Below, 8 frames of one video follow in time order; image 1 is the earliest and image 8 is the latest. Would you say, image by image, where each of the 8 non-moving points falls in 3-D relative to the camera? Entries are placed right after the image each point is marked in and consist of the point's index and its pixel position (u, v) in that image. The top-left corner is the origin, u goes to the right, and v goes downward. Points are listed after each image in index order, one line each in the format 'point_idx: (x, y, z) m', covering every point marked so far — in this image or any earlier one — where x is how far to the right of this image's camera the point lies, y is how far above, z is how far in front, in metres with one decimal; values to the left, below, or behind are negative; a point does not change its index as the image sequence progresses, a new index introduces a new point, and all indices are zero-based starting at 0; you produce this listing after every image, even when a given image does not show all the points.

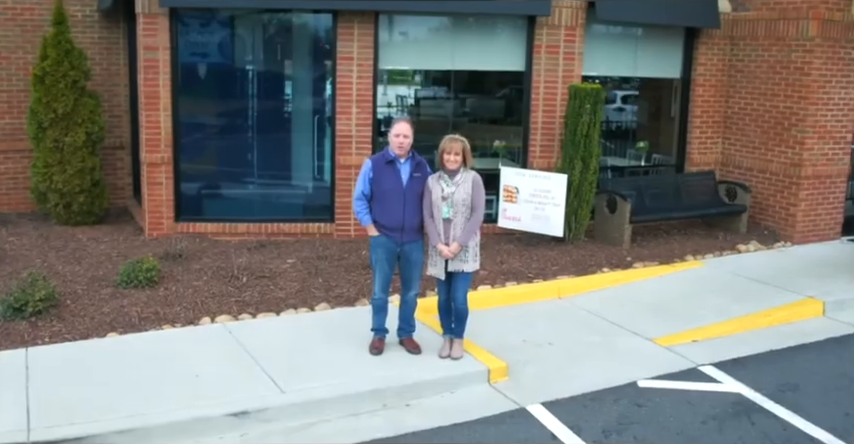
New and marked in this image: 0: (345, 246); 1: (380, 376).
0: (-0.9, -0.3, +8.4) m
1: (-0.3, -1.1, +5.3) m
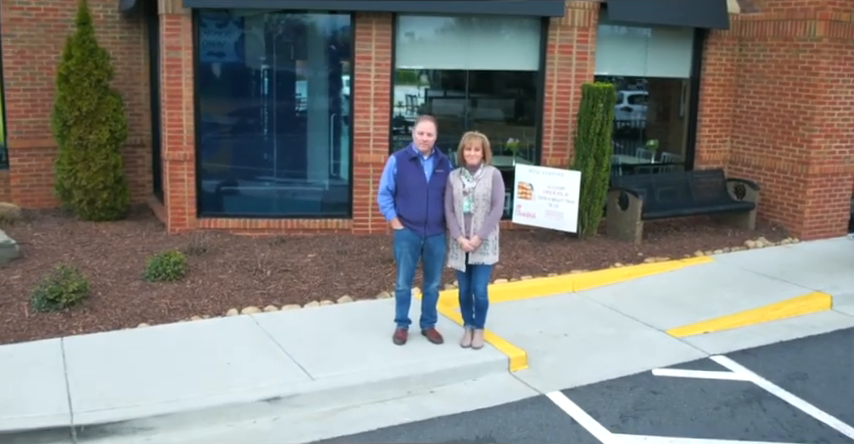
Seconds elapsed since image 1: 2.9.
0: (-0.7, -0.3, +8.6) m
1: (-0.2, -1.1, +5.5) m
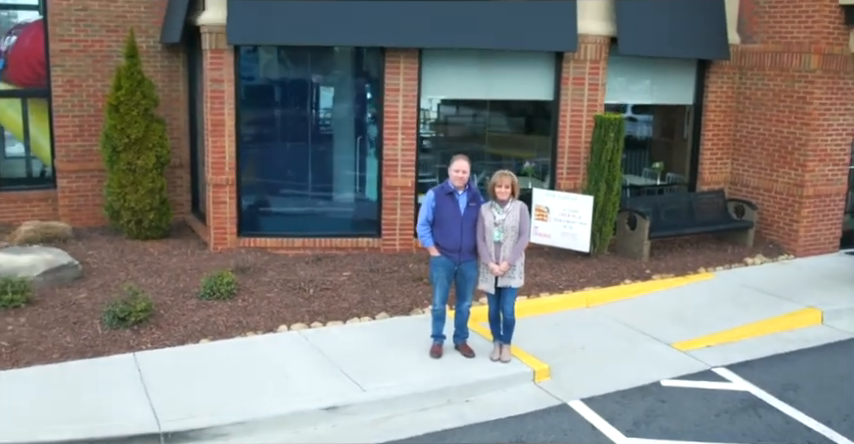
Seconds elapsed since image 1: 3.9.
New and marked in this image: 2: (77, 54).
0: (-0.4, -0.5, +9.3) m
1: (+0.1, -1.3, +6.2) m
2: (-4.9, +2.4, +10.3) m
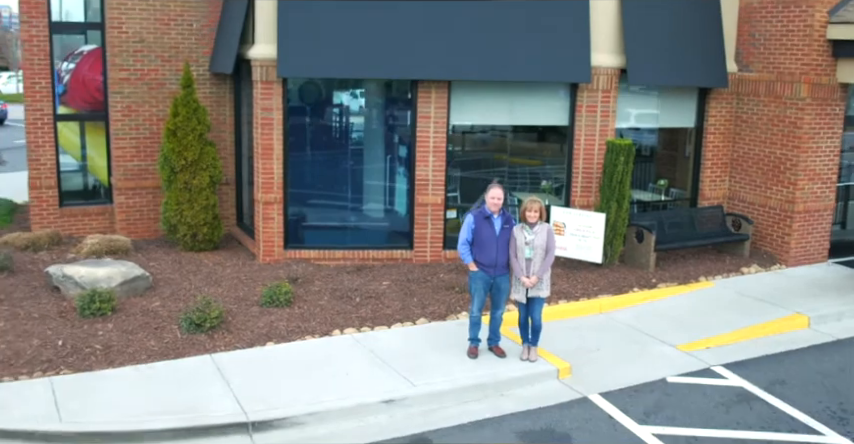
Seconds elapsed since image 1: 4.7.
0: (0.0, -0.7, +10.4) m
1: (+0.5, -1.5, +7.2) m
2: (-4.5, +2.2, +11.3) m
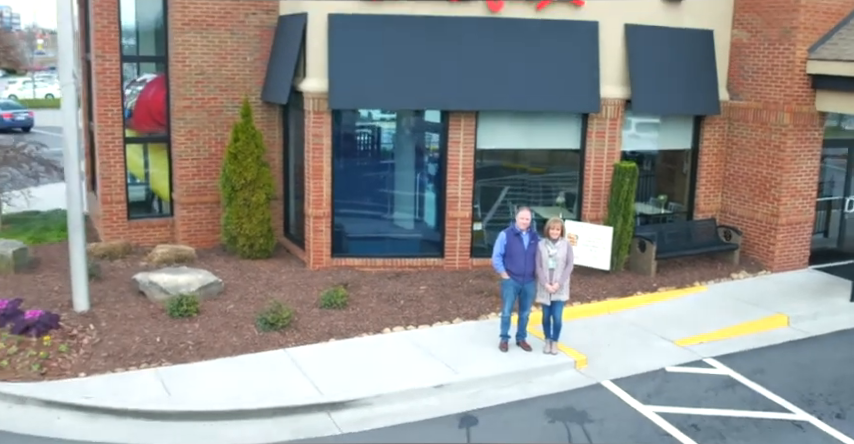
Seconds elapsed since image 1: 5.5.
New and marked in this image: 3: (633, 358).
0: (+0.5, -0.9, +11.9) m
1: (+1.0, -1.7, +8.7) m
2: (-4.1, +2.0, +12.8) m
3: (+2.6, -1.7, +9.1) m
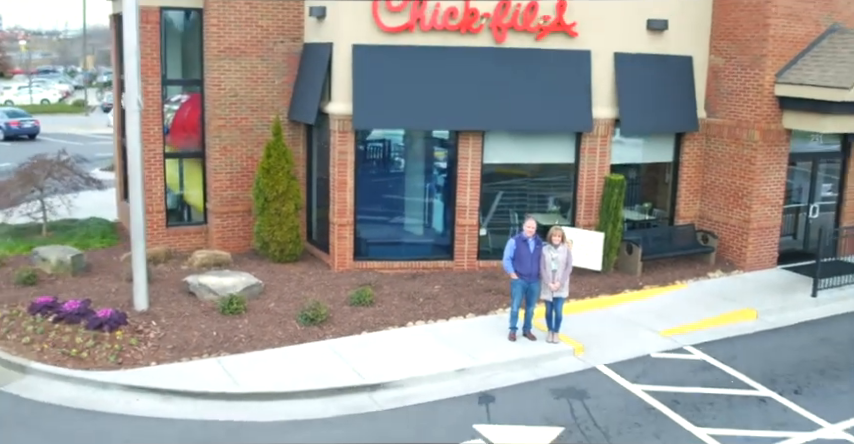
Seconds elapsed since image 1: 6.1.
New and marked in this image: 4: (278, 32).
0: (+0.7, -1.0, +13.3) m
1: (+1.3, -1.8, +10.2) m
2: (-3.9, +1.8, +14.2) m
3: (+2.9, -1.8, +10.6) m
4: (-2.9, +3.7, +14.3) m
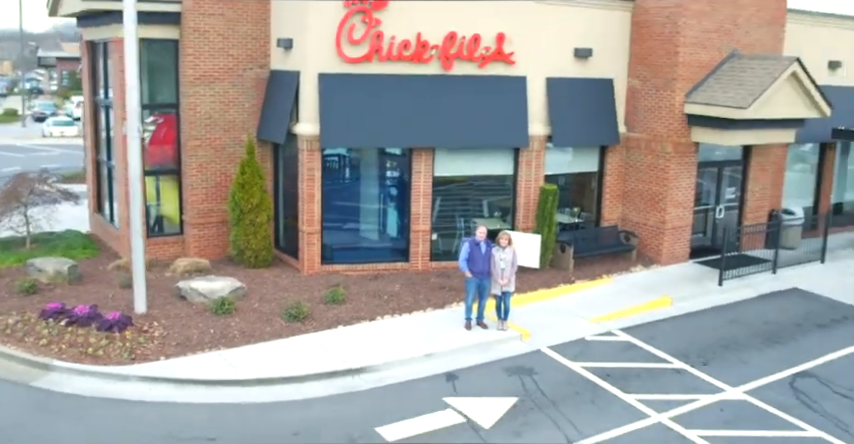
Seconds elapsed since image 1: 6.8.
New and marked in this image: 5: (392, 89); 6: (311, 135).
0: (-0.1, -1.1, +15.2) m
1: (+0.8, -1.9, +12.1) m
2: (-4.8, +1.6, +15.6) m
3: (+2.3, -1.9, +12.7) m
4: (-3.9, +3.5, +15.8) m
5: (-0.7, +2.8, +15.1) m
6: (-2.3, +1.8, +14.7) m
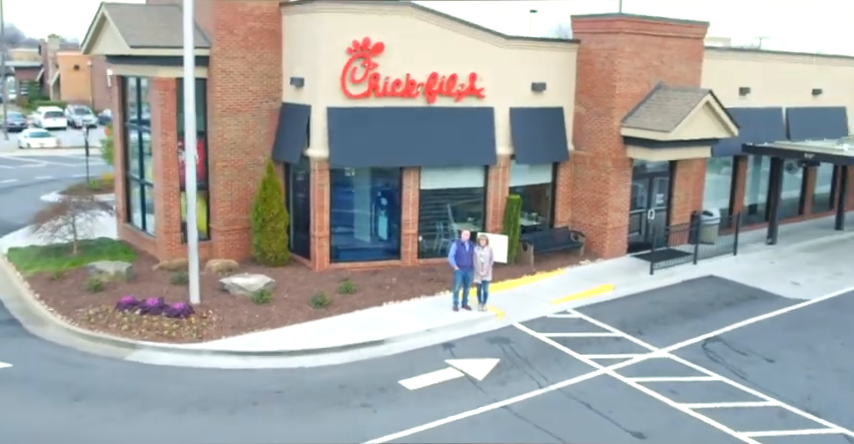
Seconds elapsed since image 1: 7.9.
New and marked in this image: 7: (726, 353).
0: (-0.4, -1.3, +18.7) m
1: (+0.8, -2.0, +15.7) m
2: (-5.1, +1.4, +18.8) m
3: (+2.2, -2.0, +16.4) m
4: (-4.2, +3.3, +19.0) m
5: (-1.0, +2.6, +18.5) m
6: (-2.6, +1.6, +18.0) m
7: (+6.1, -2.7, +14.9) m
